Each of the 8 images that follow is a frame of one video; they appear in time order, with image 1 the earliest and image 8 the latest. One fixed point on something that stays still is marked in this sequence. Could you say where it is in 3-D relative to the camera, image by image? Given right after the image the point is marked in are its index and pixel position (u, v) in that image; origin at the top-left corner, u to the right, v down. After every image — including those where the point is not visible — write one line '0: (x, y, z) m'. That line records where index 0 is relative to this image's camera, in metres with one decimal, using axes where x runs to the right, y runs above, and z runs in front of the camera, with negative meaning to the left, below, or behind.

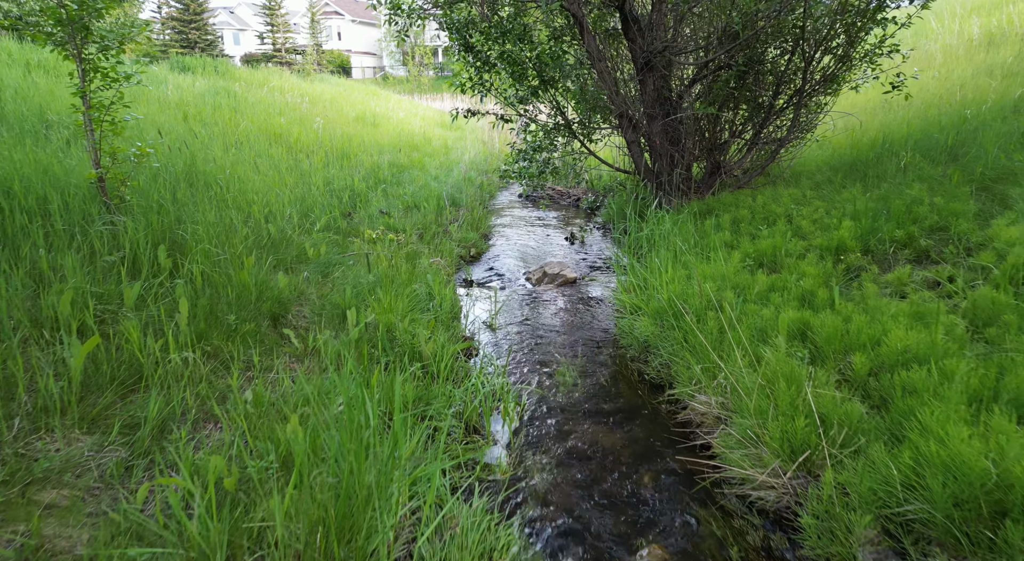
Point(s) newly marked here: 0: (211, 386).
0: (-1.4, -0.5, +2.9) m
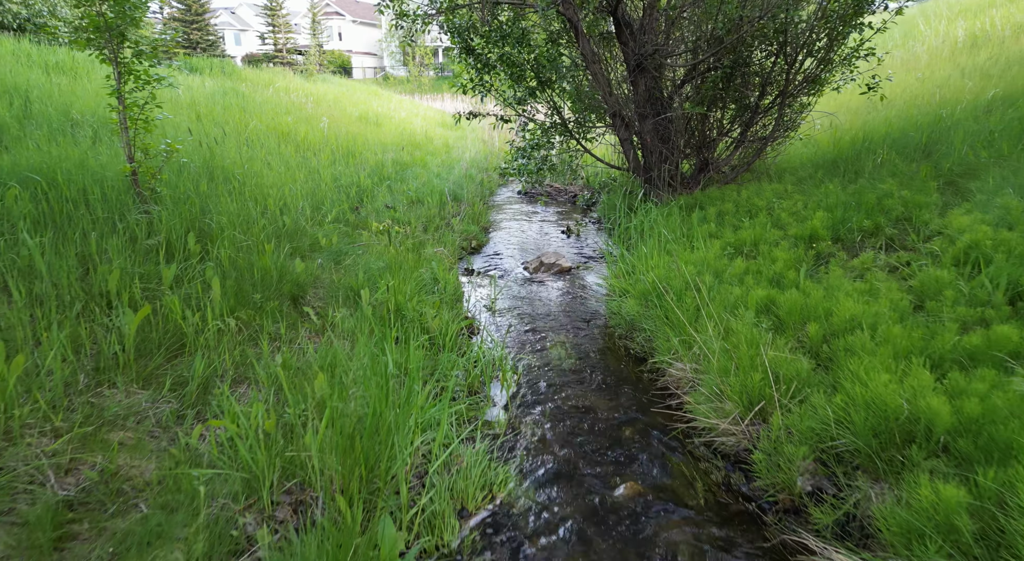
0: (-1.4, -0.4, +3.3) m
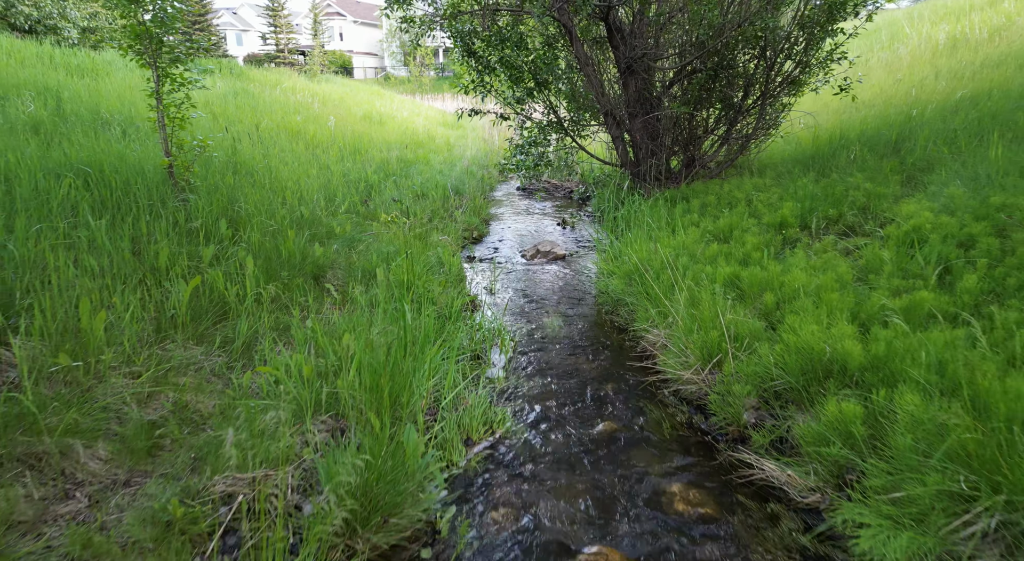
0: (-1.5, -0.2, +3.8) m
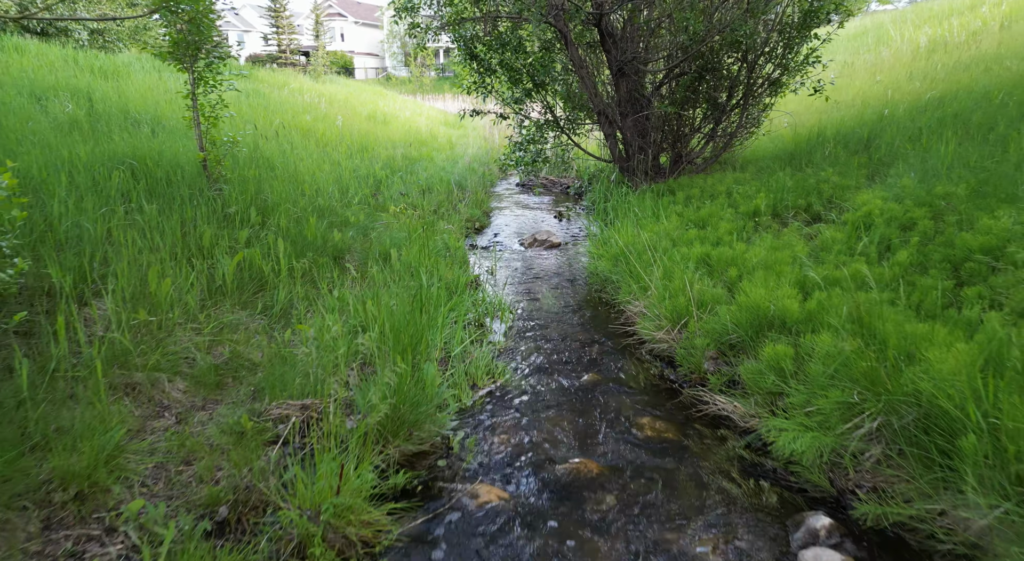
0: (-1.5, -0.1, +4.4) m
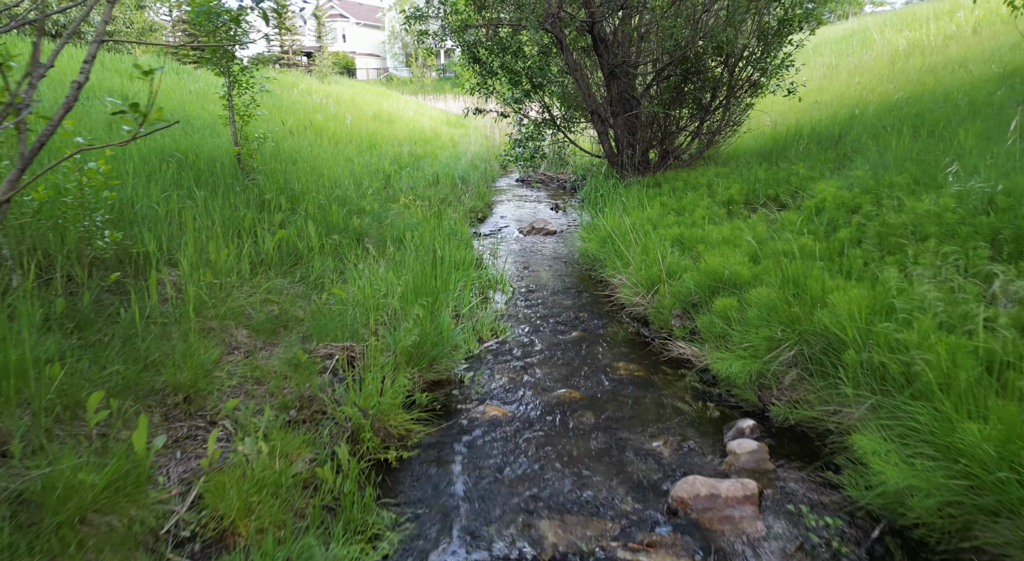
0: (-1.5, +0.1, +5.1) m
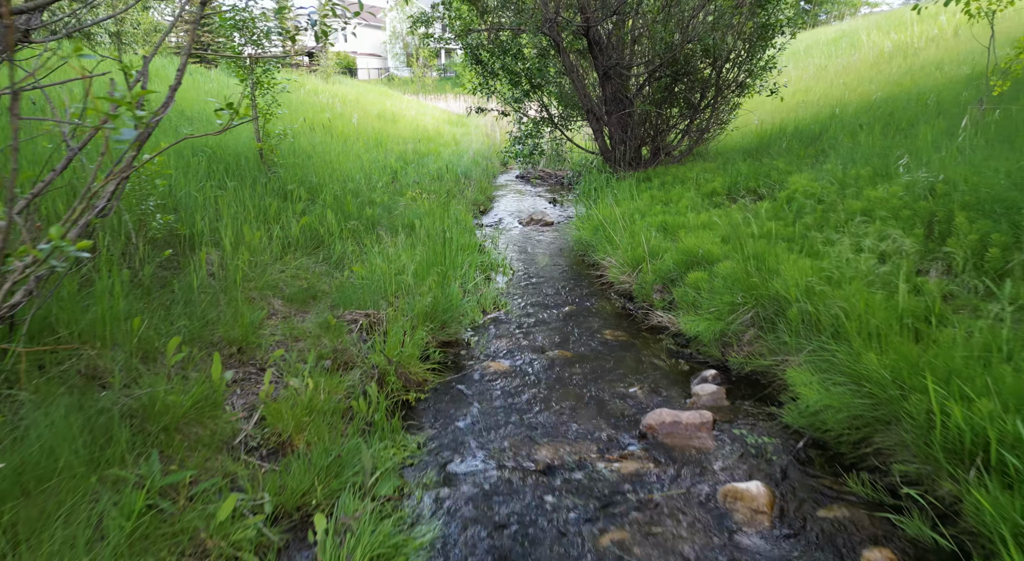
0: (-1.5, +0.3, +5.7) m
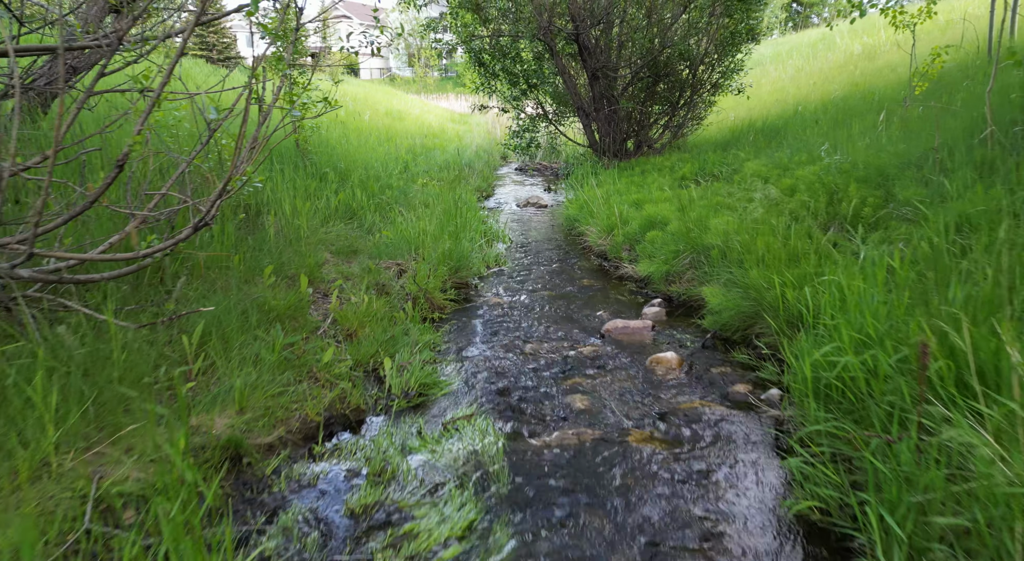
0: (-1.5, +0.7, +6.9) m
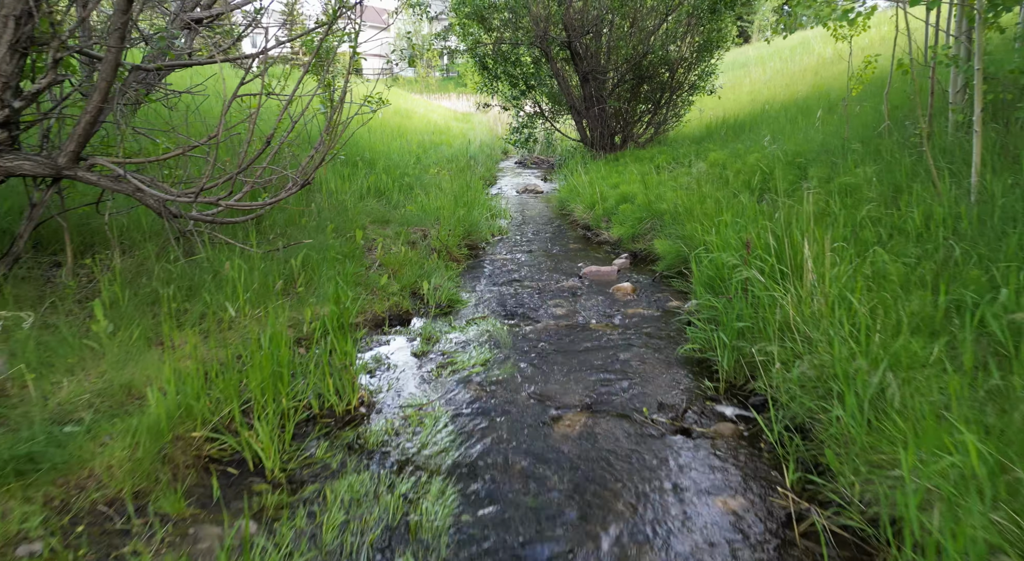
0: (-1.5, +1.1, +8.4) m
